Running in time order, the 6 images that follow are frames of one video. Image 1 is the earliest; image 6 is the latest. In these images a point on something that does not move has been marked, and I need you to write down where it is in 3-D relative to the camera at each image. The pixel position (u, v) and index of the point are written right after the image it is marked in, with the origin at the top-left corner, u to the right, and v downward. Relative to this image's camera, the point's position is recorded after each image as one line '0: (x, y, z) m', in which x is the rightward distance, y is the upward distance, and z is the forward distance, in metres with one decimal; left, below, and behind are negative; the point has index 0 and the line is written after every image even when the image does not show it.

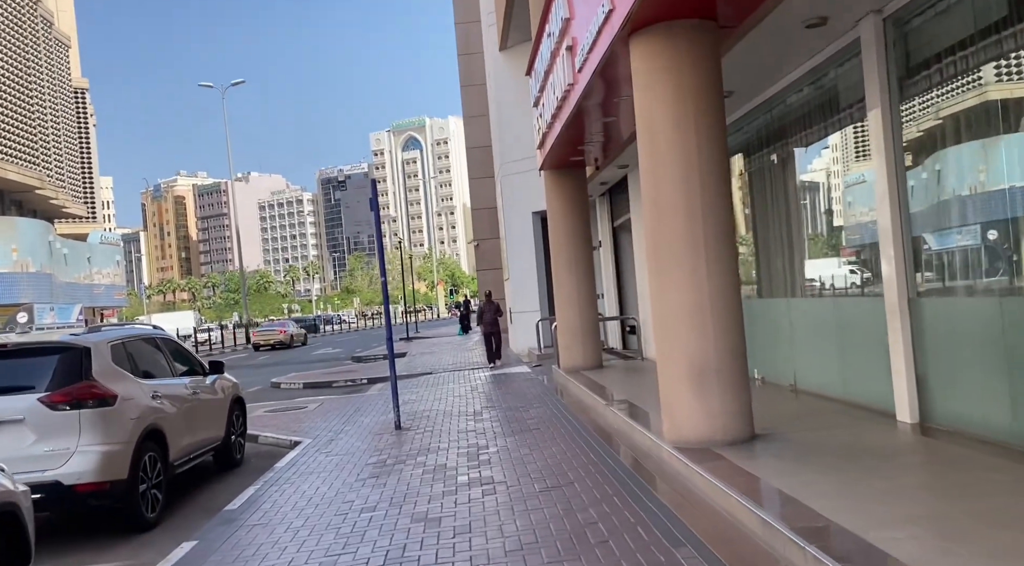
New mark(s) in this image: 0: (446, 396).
0: (-1.1, -1.9, +12.9) m
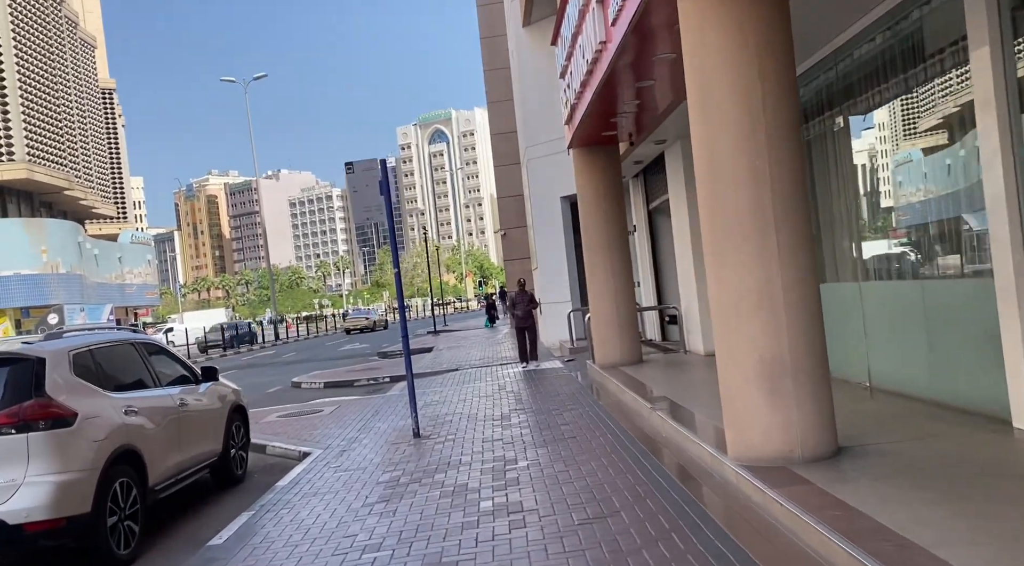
0: (-0.7, -1.8, +11.9) m
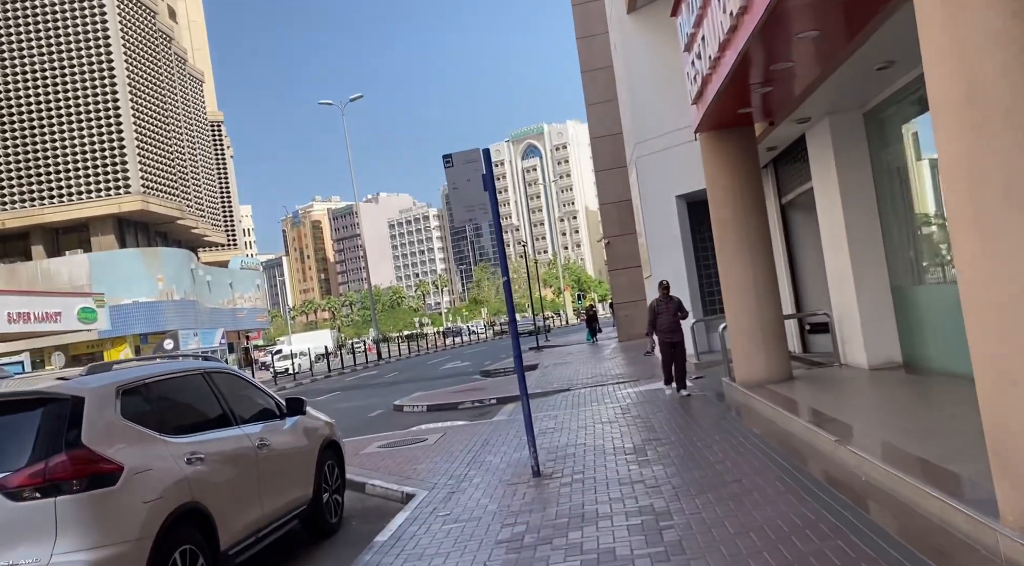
0: (+1.1, -1.9, +10.4) m
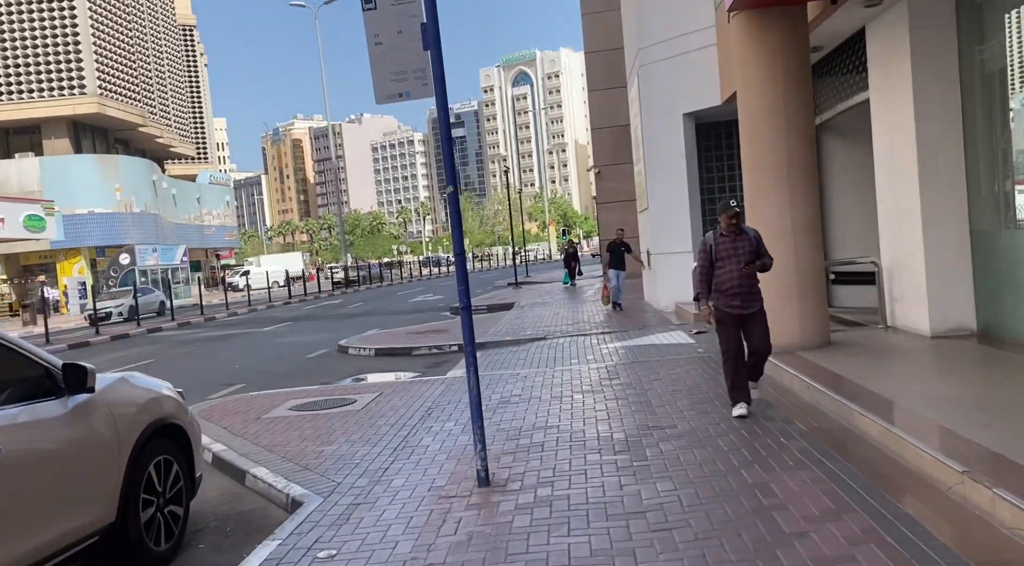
0: (+0.6, -1.1, +8.0) m
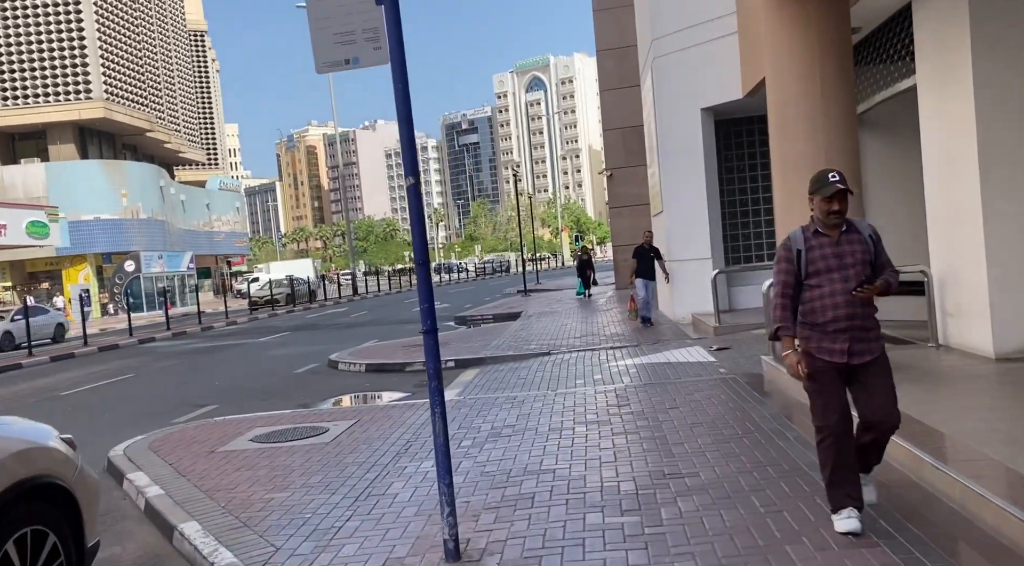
0: (+0.5, -1.3, +6.9) m
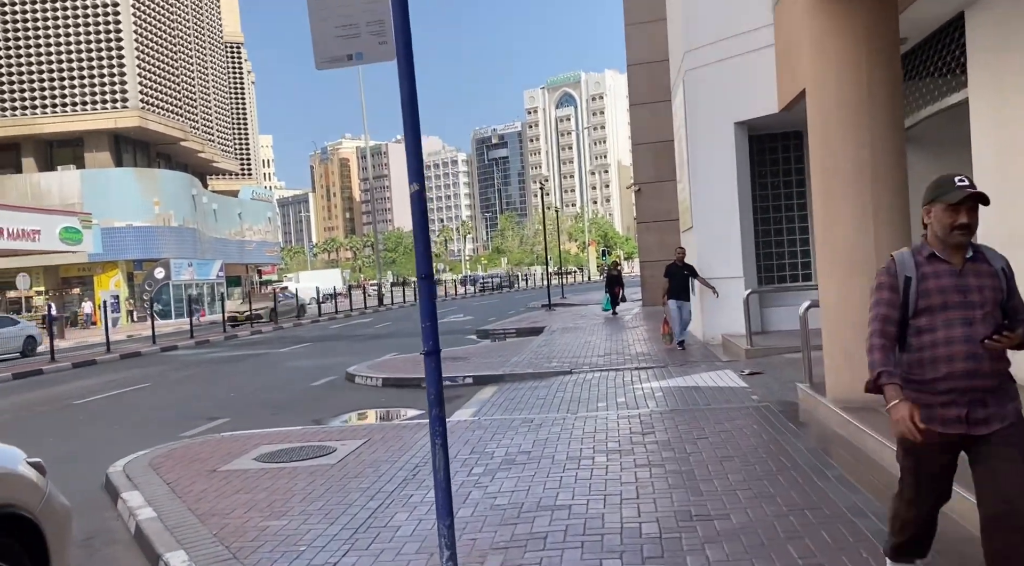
0: (+0.7, -1.4, +6.5) m
